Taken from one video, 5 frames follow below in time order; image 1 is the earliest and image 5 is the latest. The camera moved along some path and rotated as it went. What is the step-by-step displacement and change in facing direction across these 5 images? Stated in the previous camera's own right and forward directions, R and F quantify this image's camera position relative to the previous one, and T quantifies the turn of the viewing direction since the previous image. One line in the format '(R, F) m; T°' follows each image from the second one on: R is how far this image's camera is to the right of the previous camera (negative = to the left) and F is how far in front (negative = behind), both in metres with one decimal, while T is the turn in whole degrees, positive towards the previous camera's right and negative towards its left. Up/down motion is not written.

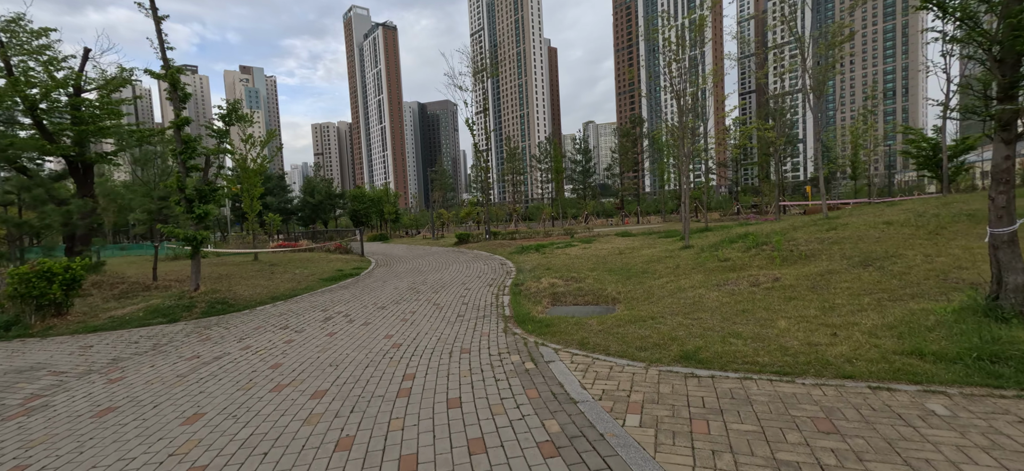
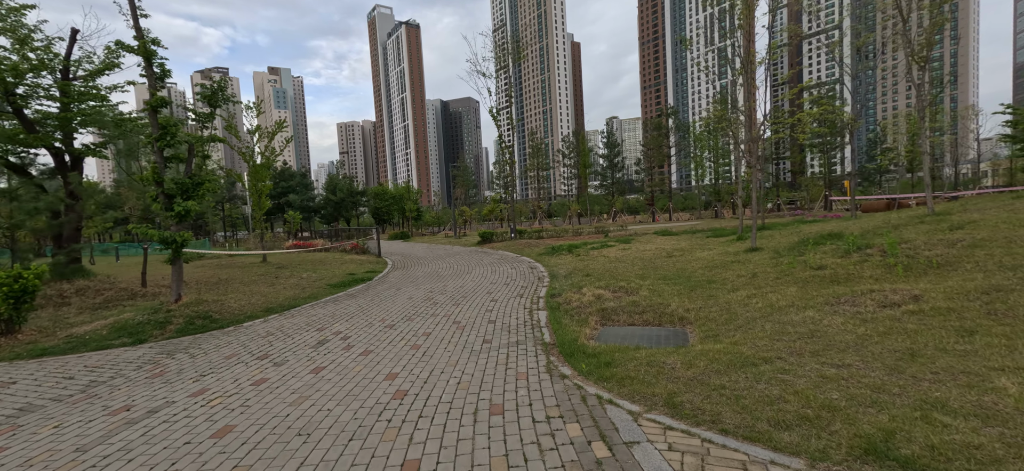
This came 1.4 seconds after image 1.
(-0.2, +1.6) m; -3°
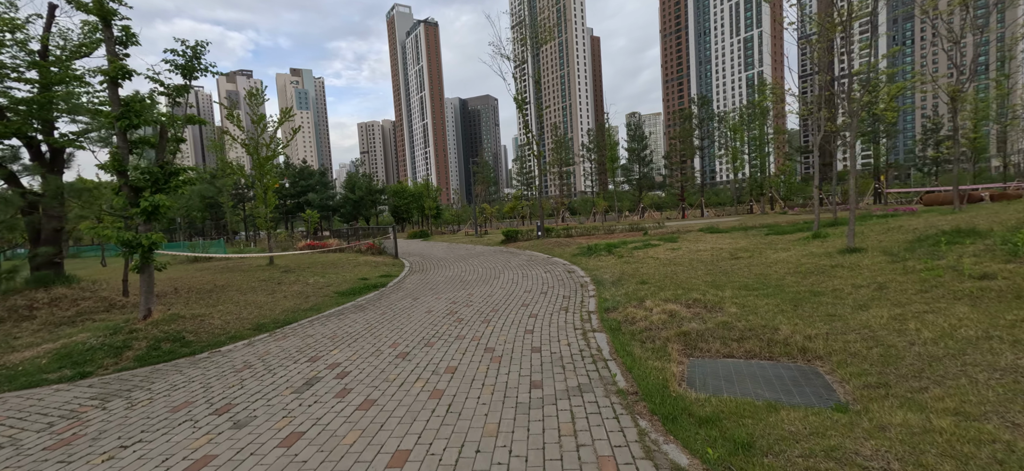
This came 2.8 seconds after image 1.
(-0.4, +1.6) m; -3°
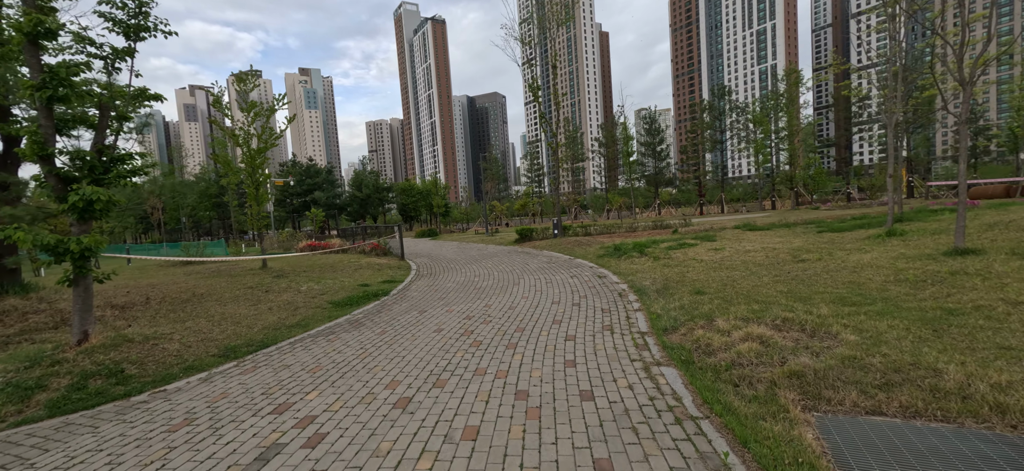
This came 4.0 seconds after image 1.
(-0.3, +1.4) m; -1°
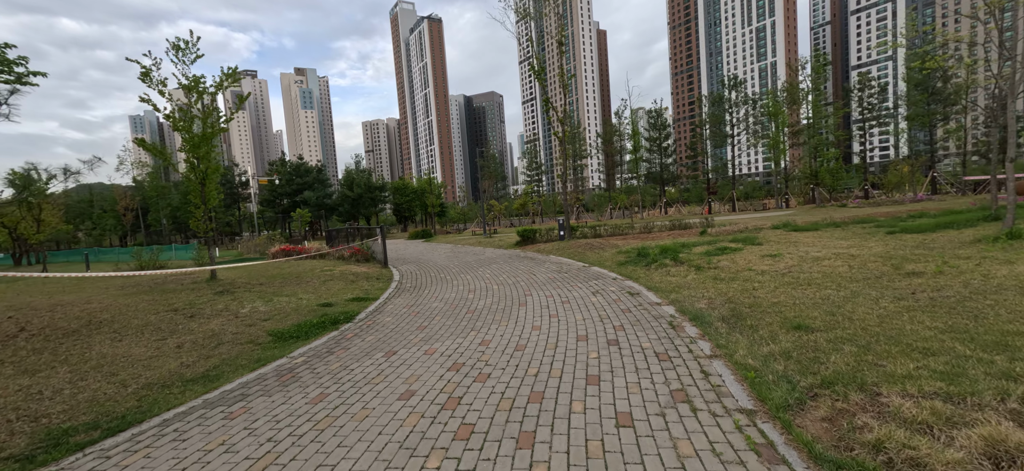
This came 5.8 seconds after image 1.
(-0.1, +2.2) m; 0°
